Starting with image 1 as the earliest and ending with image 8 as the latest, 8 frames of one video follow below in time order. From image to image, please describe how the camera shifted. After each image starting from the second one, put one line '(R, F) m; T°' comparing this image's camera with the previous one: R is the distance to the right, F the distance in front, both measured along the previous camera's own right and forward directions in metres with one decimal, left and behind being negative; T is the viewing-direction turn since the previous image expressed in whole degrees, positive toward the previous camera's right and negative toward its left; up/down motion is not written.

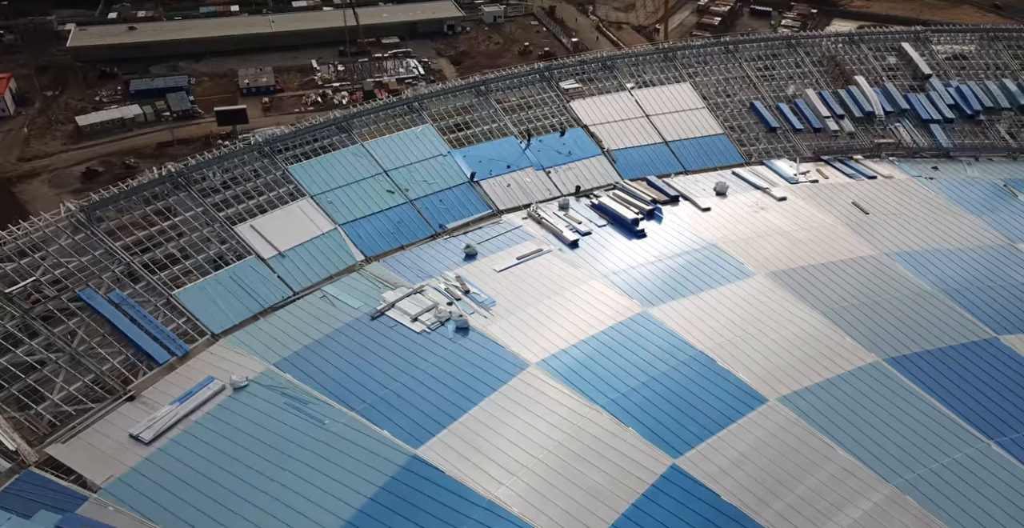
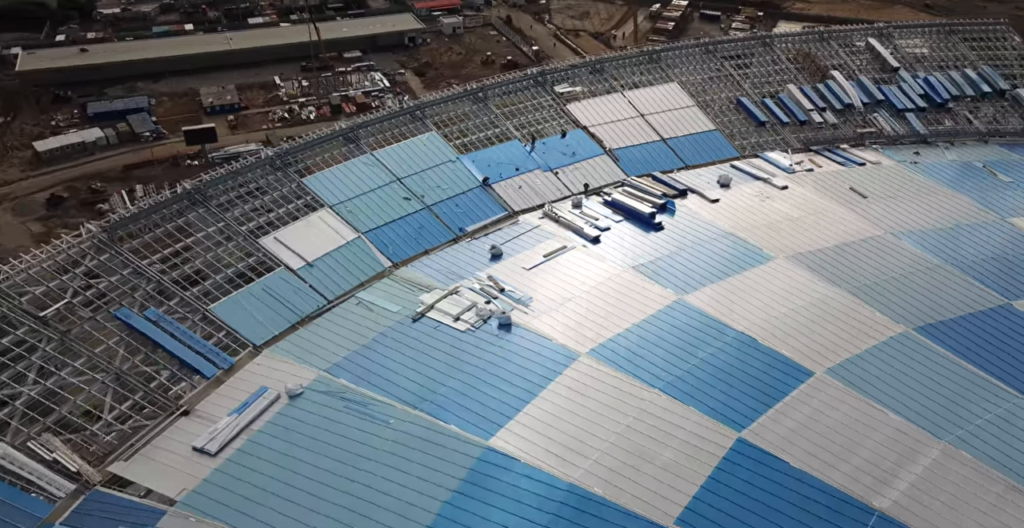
(-5.8, -1.1) m; +4°
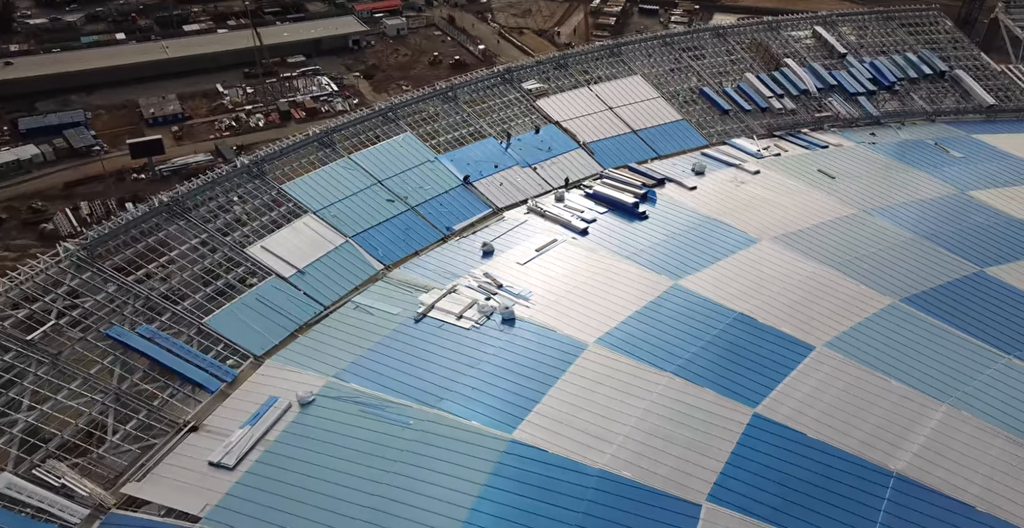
(-3.7, -0.4) m; +4°
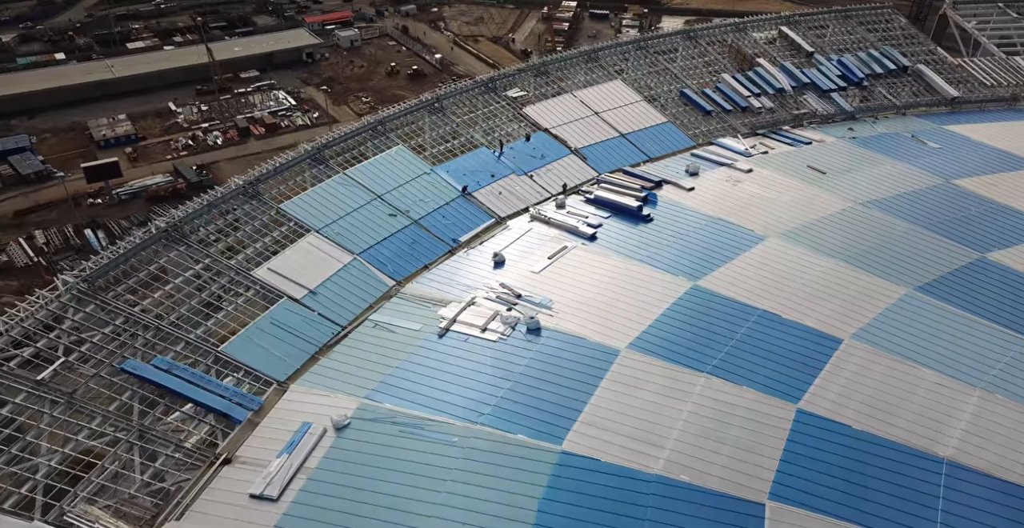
(-4.8, +0.3) m; +4°
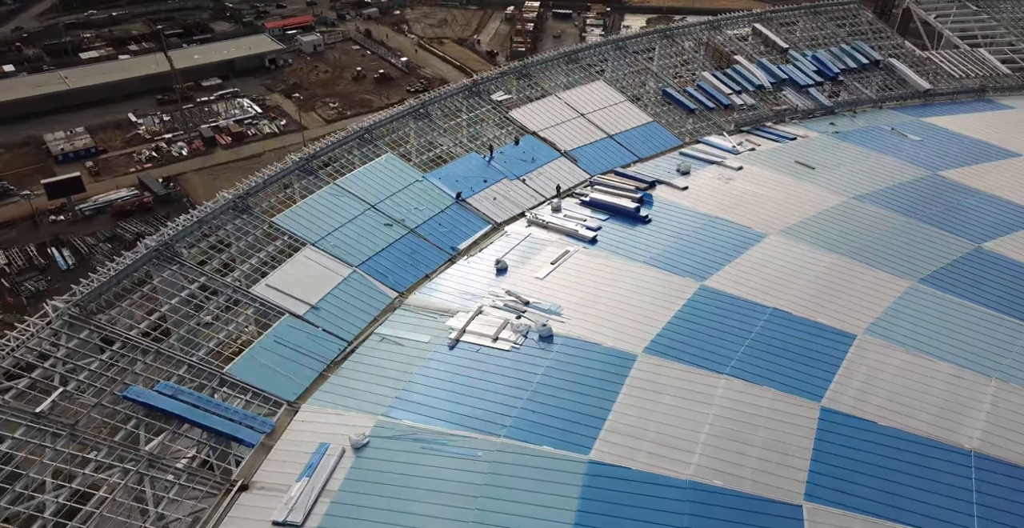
(-3.0, +0.6) m; +3°
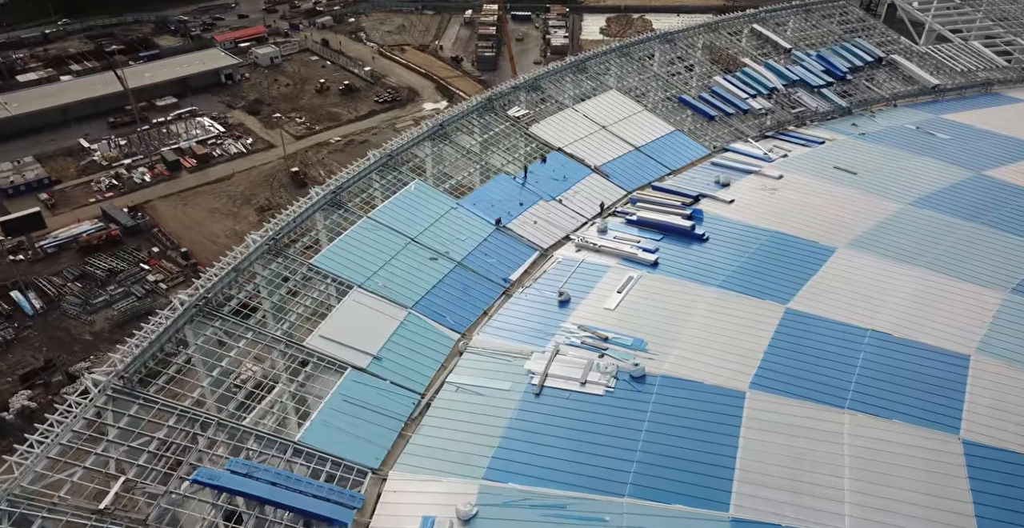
(-8.5, +3.5) m; +4°
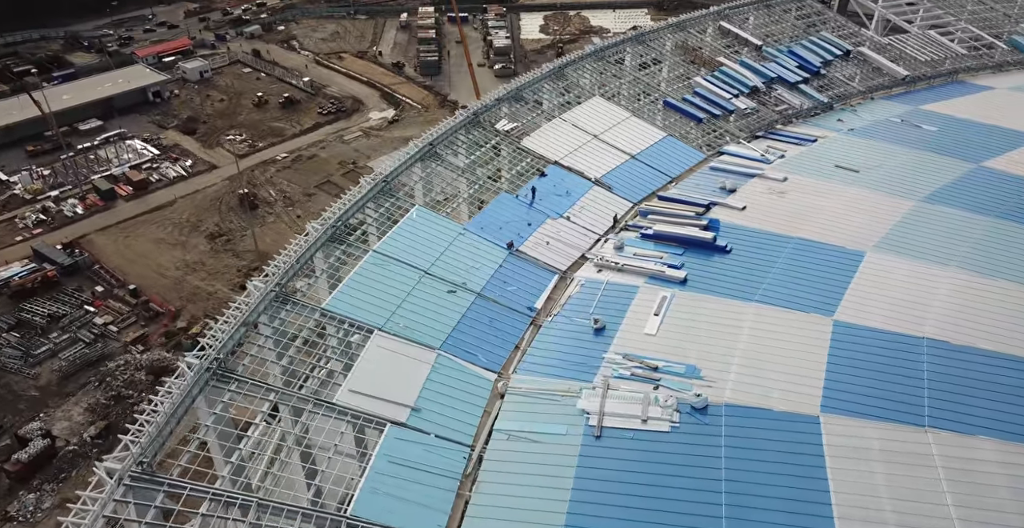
(-6.6, +3.5) m; +5°
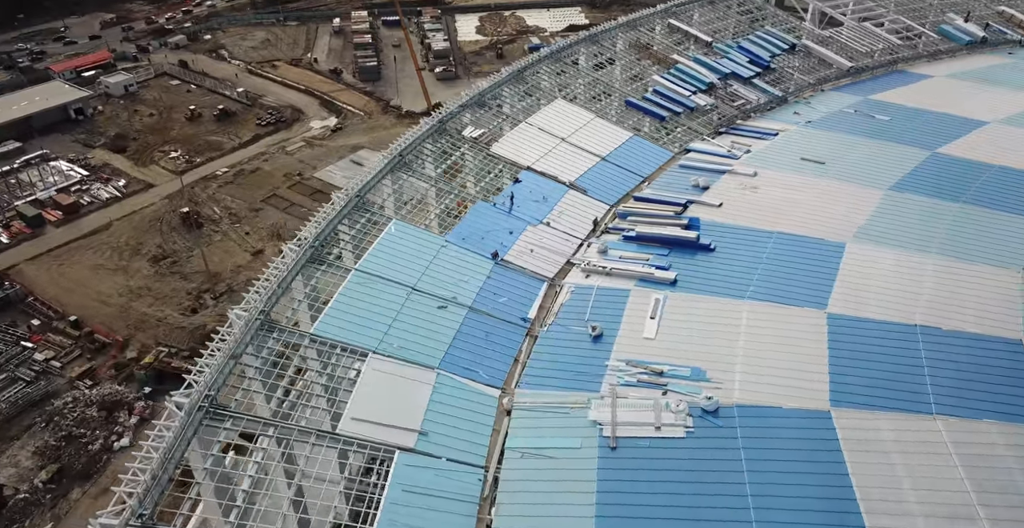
(-3.7, +1.1) m; +5°
